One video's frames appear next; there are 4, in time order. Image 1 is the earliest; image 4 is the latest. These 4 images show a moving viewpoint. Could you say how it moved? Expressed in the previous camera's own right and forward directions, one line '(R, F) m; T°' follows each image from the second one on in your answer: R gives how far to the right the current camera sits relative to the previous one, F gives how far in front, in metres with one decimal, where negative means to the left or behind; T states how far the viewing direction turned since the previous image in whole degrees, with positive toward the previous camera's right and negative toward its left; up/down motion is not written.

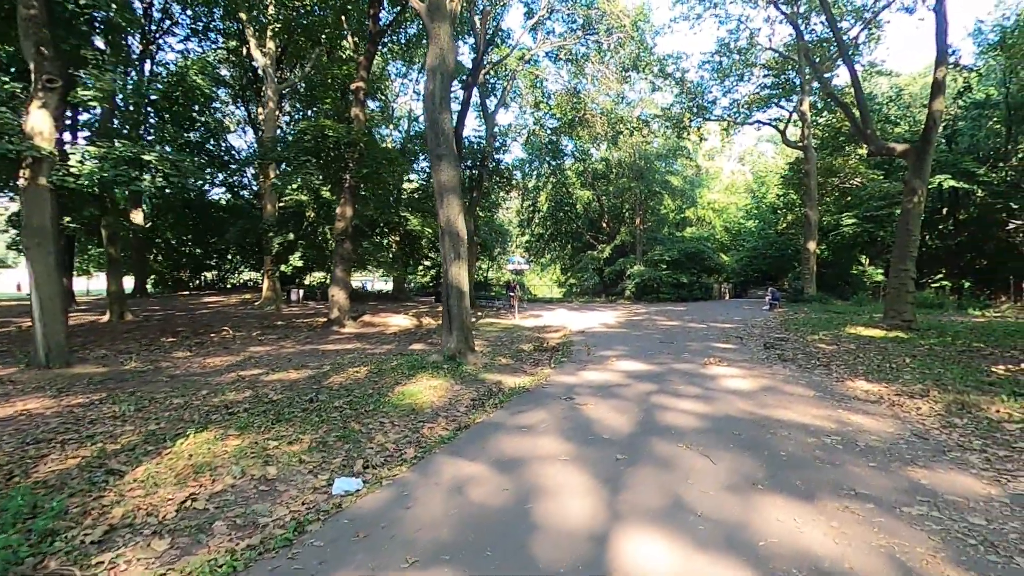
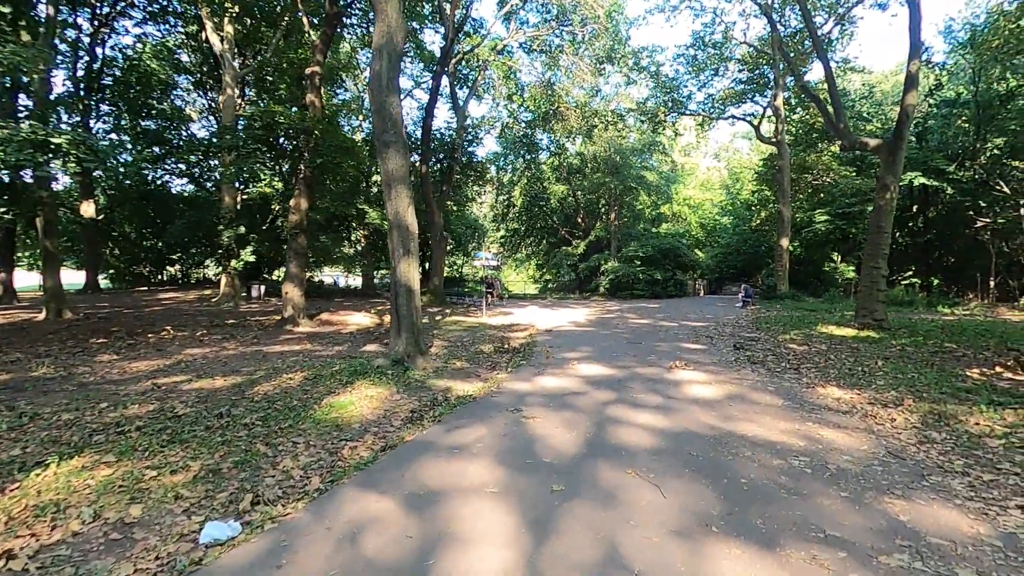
(+0.4, +0.6) m; +2°
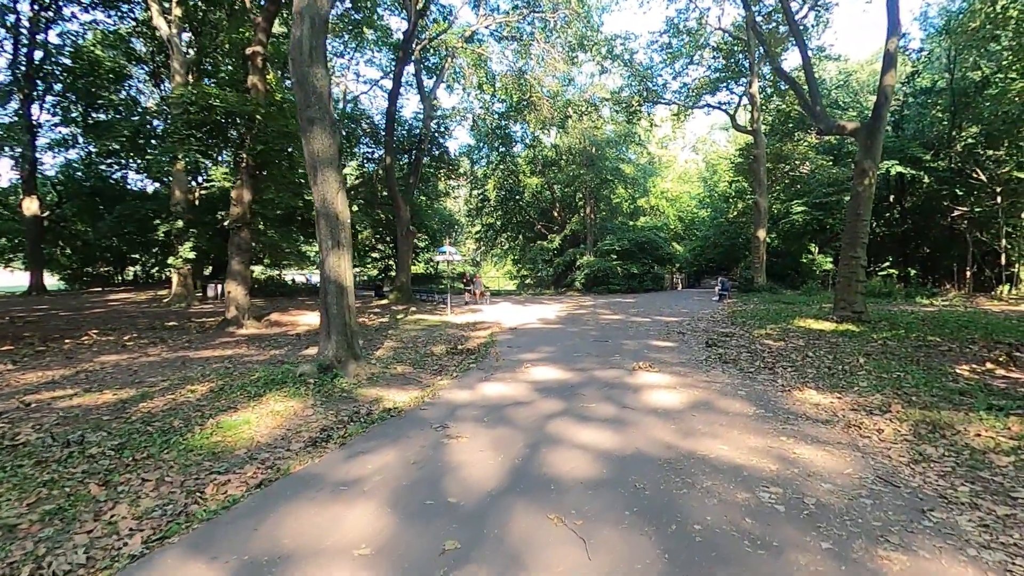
(+0.5, +0.9) m; +2°
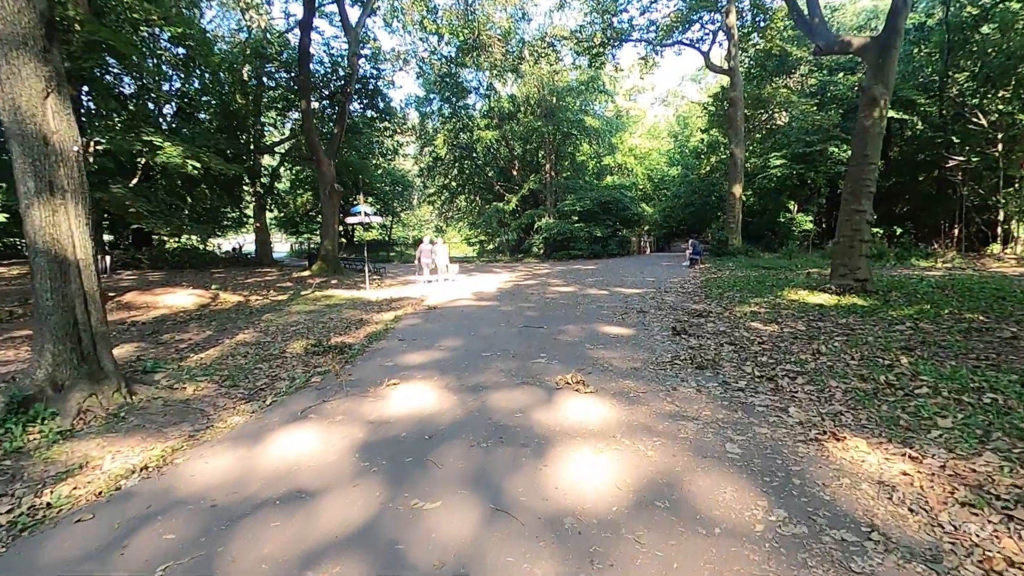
(+1.1, +2.9) m; +3°
